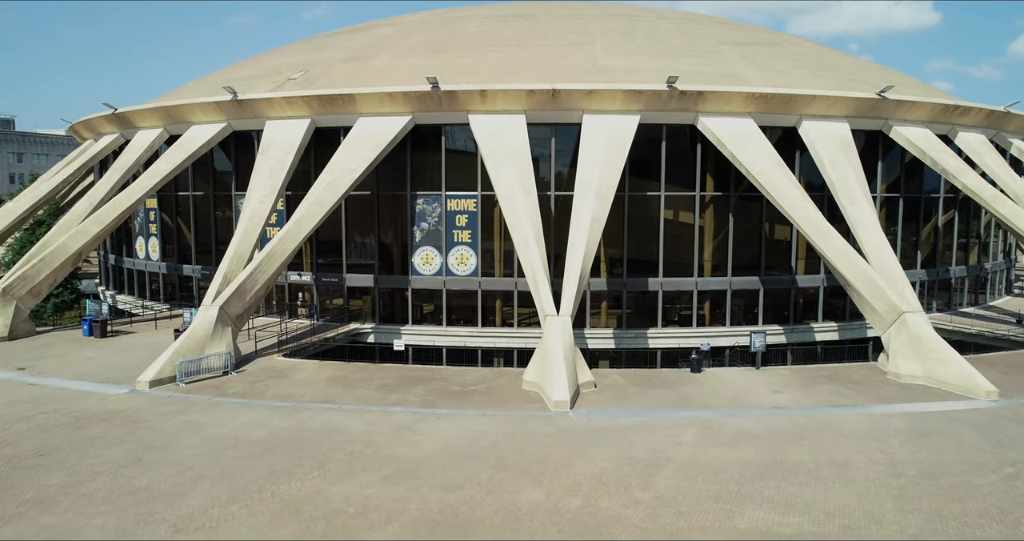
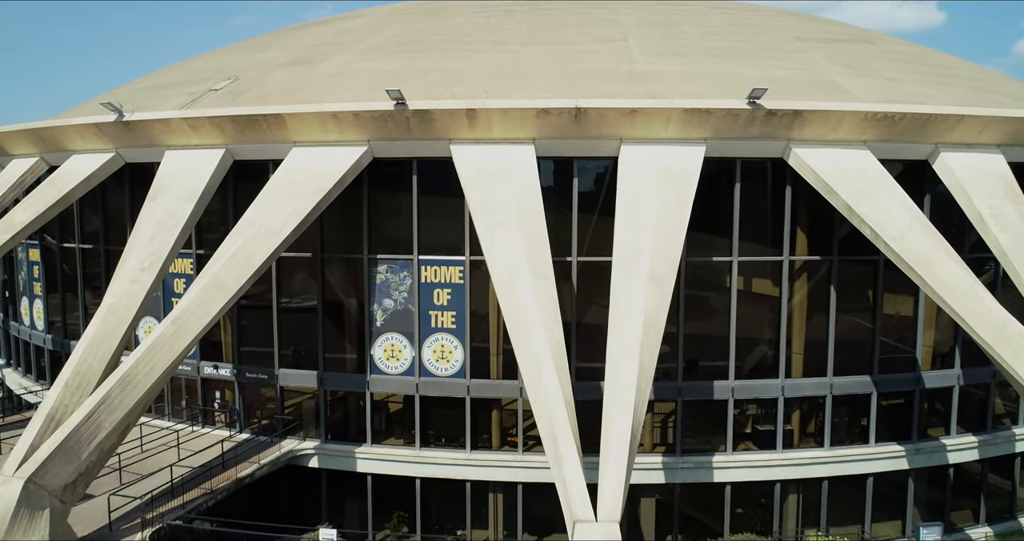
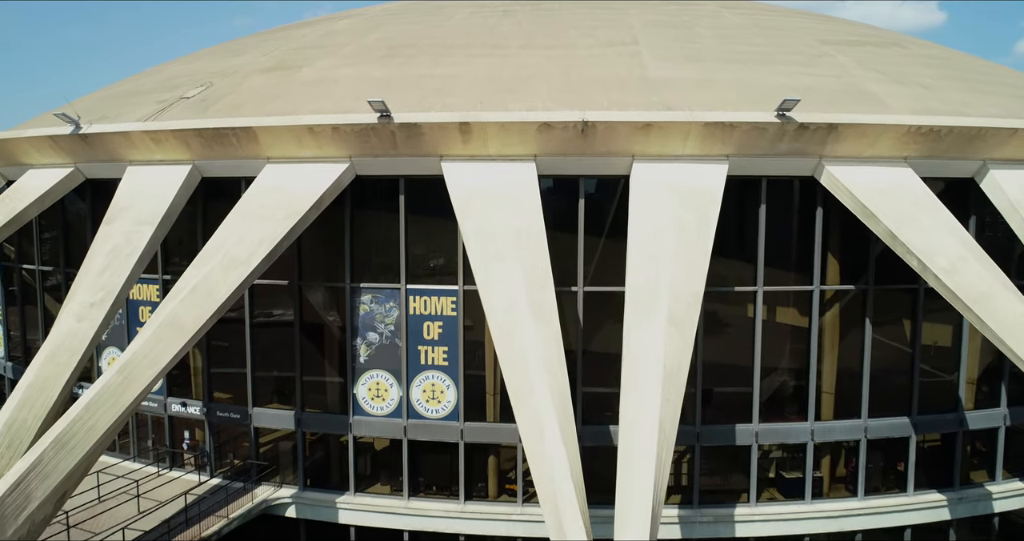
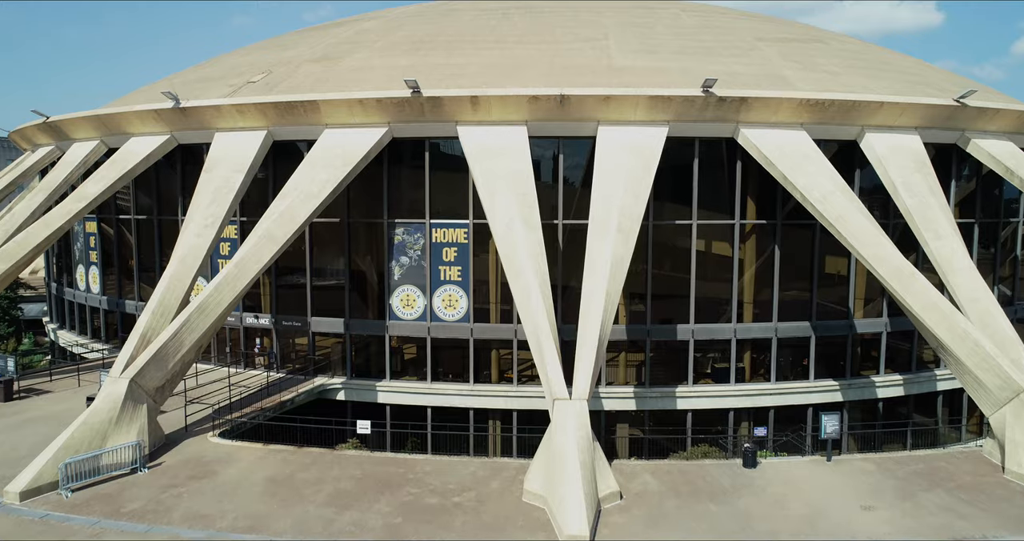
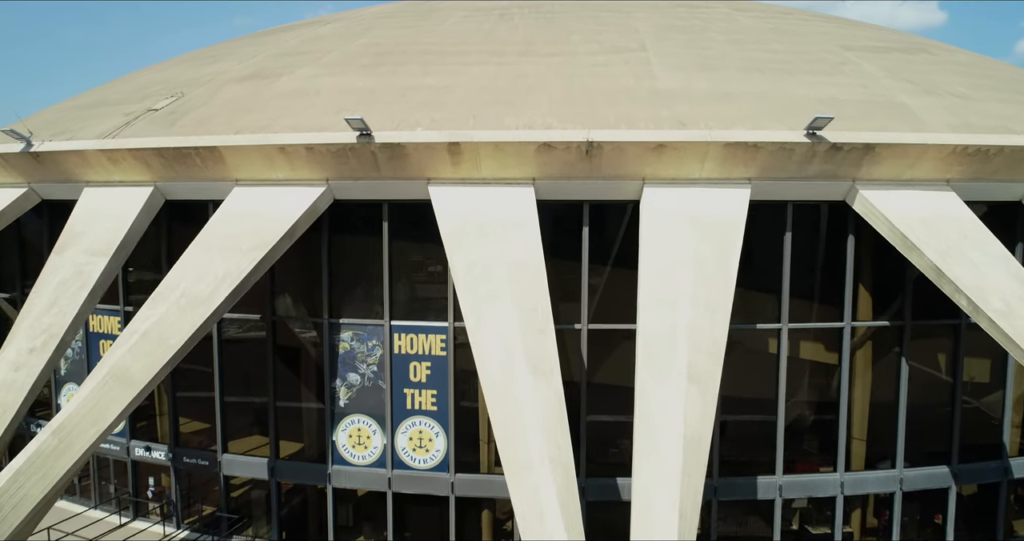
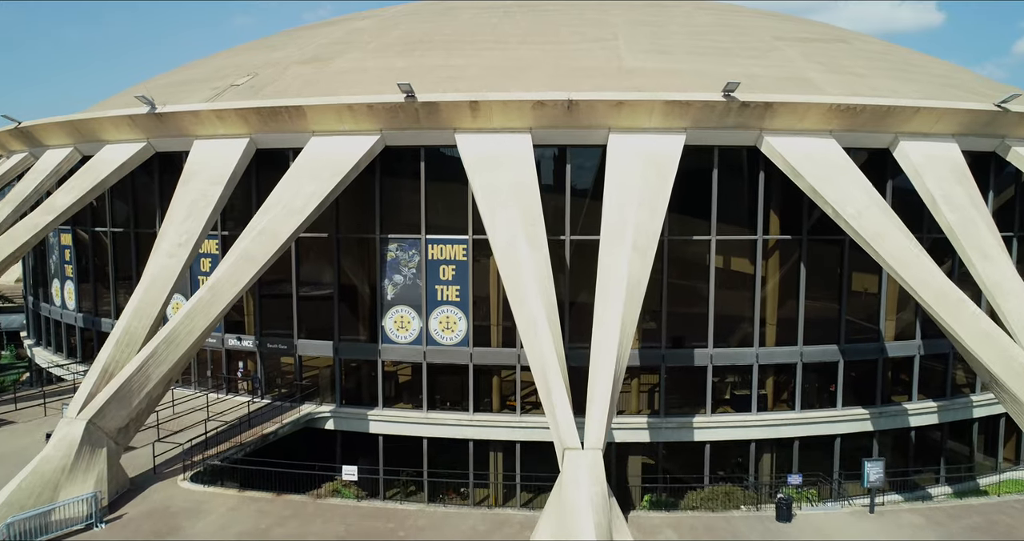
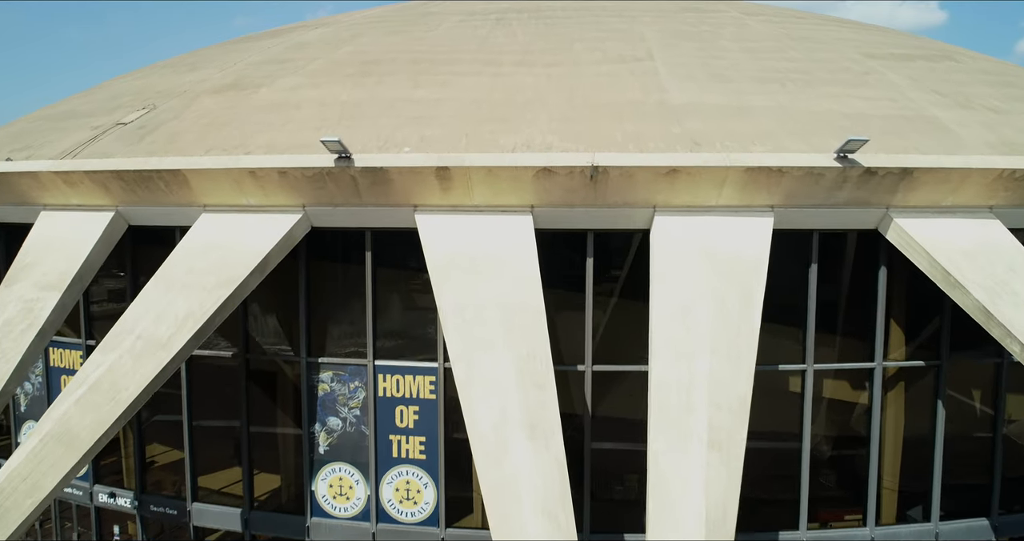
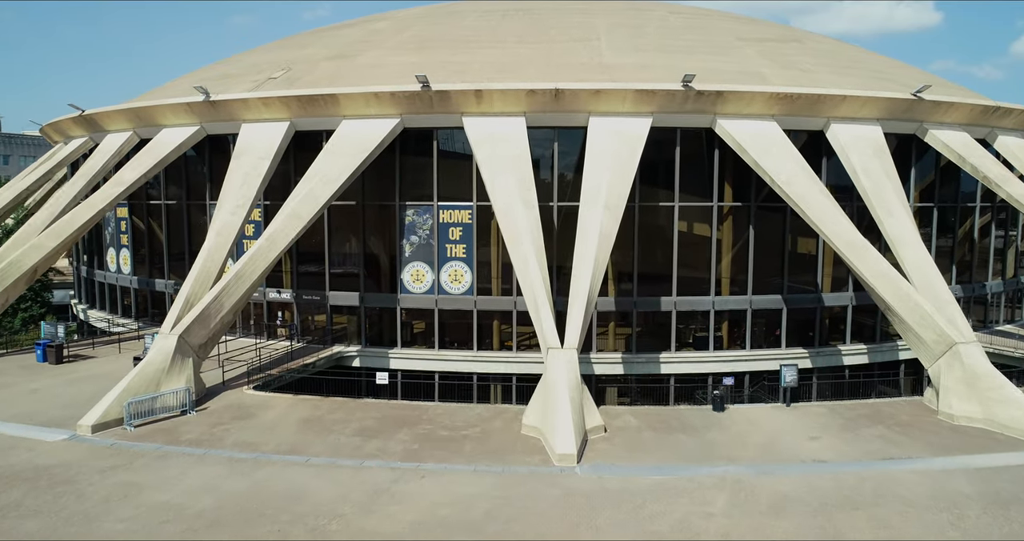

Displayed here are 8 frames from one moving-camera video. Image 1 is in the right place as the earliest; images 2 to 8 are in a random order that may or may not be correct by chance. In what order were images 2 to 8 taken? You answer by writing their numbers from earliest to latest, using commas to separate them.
8, 4, 6, 2, 3, 5, 7
